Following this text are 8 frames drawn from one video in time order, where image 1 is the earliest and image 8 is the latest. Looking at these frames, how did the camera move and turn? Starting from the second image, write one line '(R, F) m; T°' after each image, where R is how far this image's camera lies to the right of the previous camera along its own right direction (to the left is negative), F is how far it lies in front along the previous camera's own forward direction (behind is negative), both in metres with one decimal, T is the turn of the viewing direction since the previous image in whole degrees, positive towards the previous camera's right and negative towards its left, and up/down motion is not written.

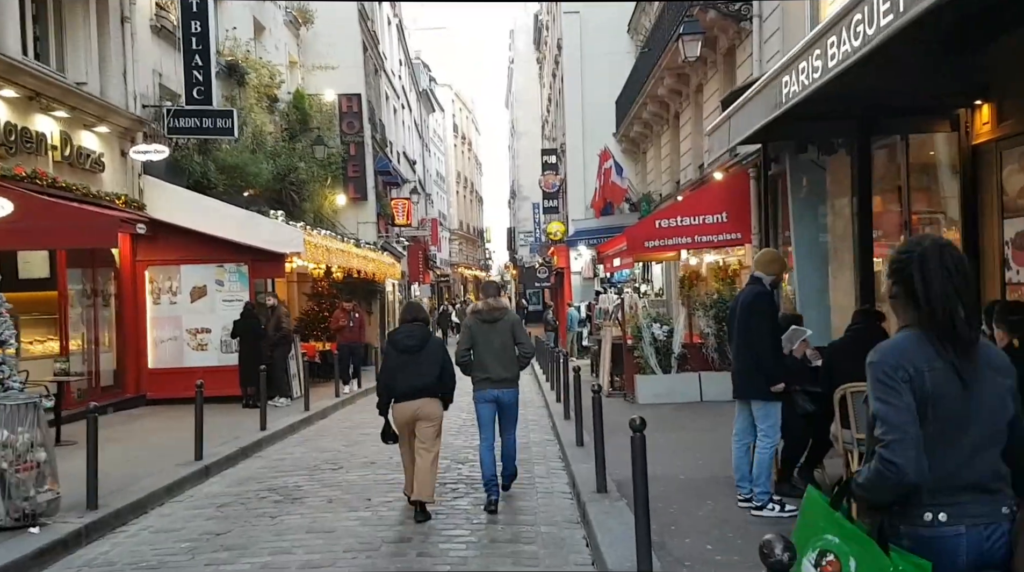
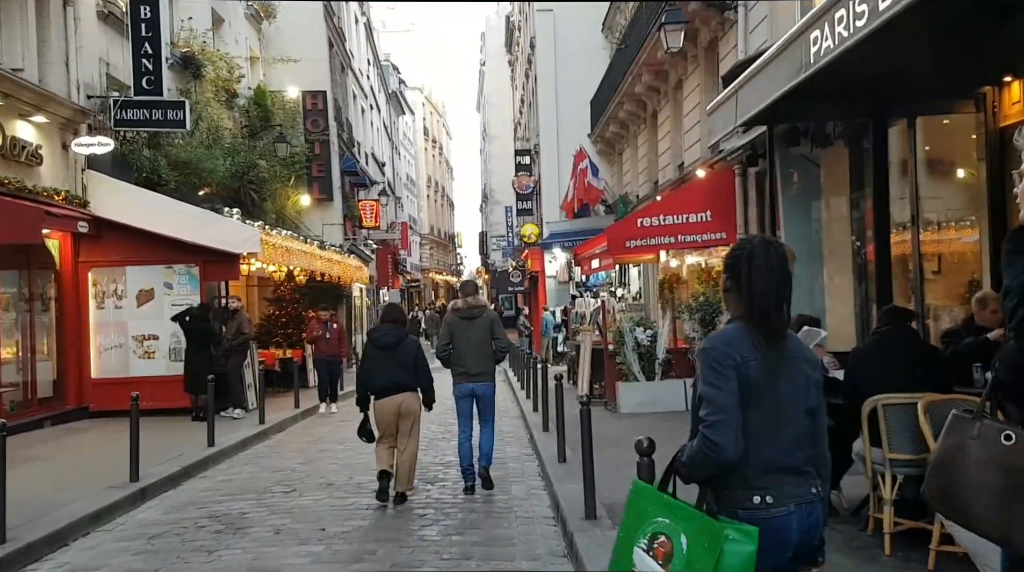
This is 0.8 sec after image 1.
(0.0, +1.0) m; +2°
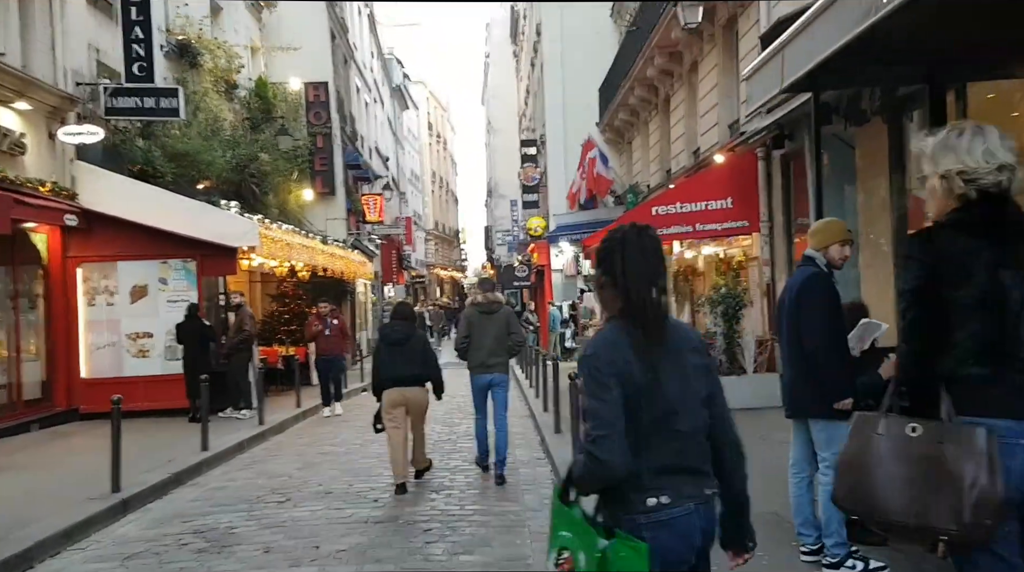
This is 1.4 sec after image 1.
(-0.1, +0.7) m; 0°
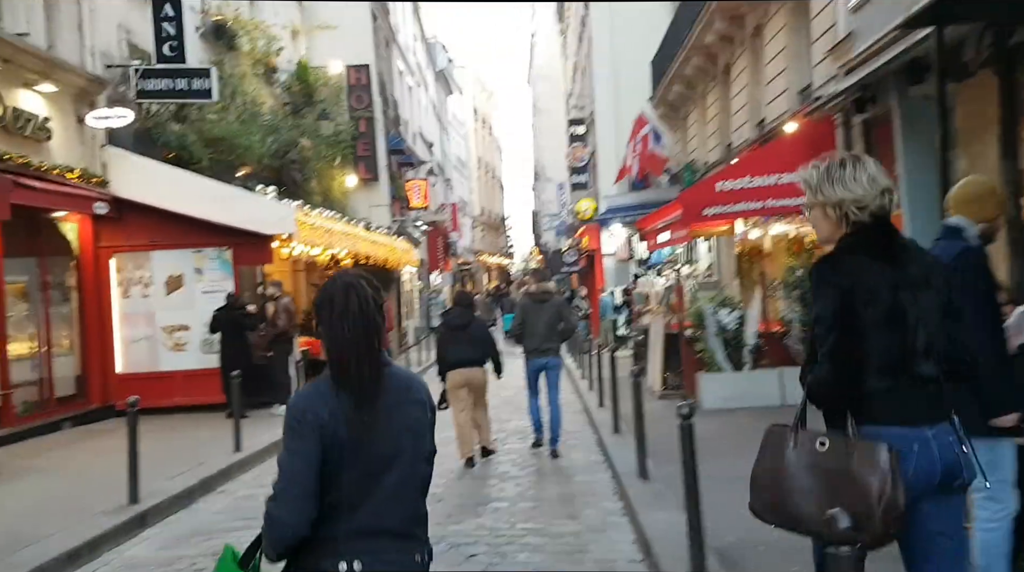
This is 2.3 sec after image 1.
(-0.1, +0.9) m; -3°
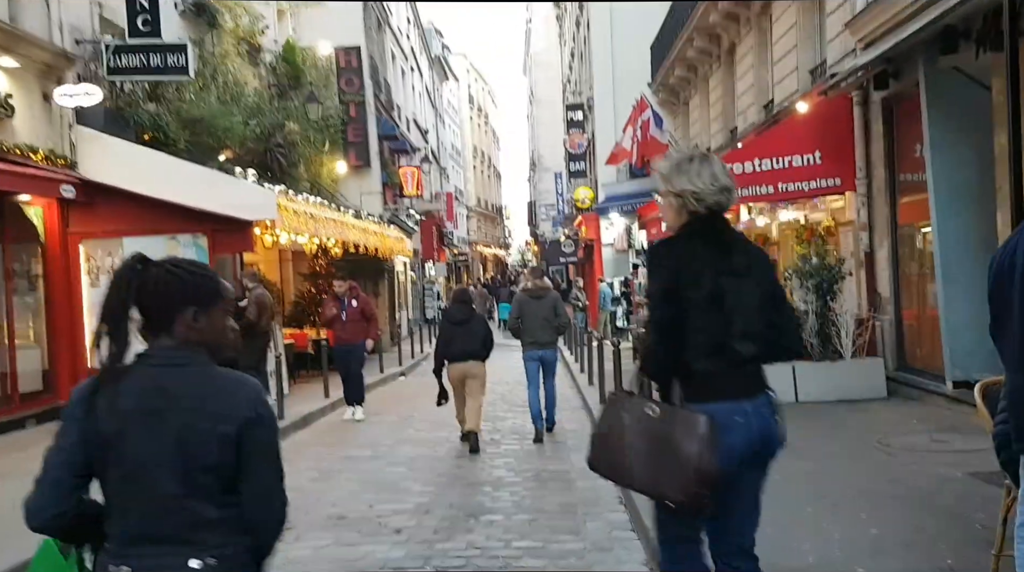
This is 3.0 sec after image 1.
(0.0, +0.8) m; 0°
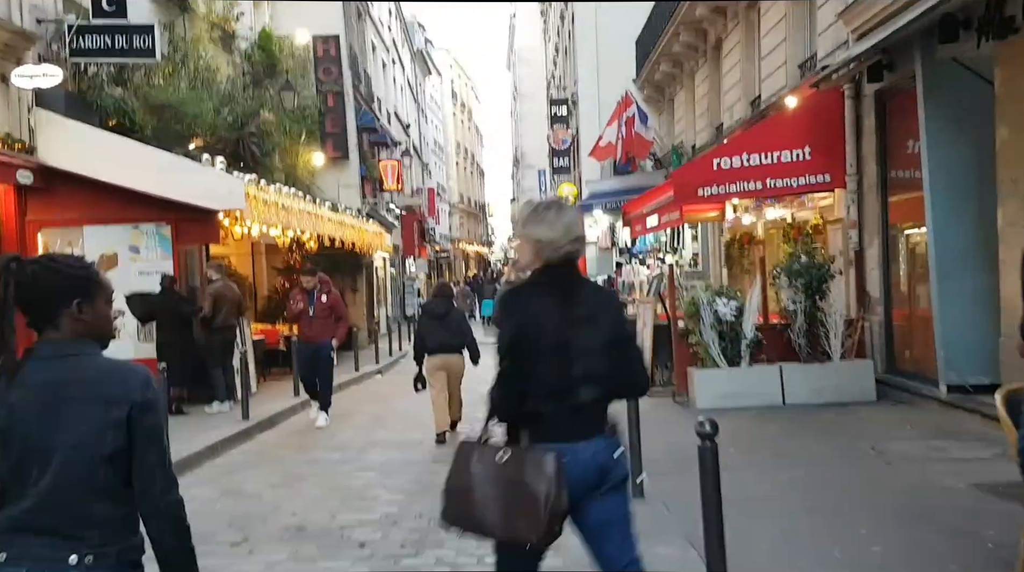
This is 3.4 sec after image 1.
(+0.1, +0.5) m; +1°
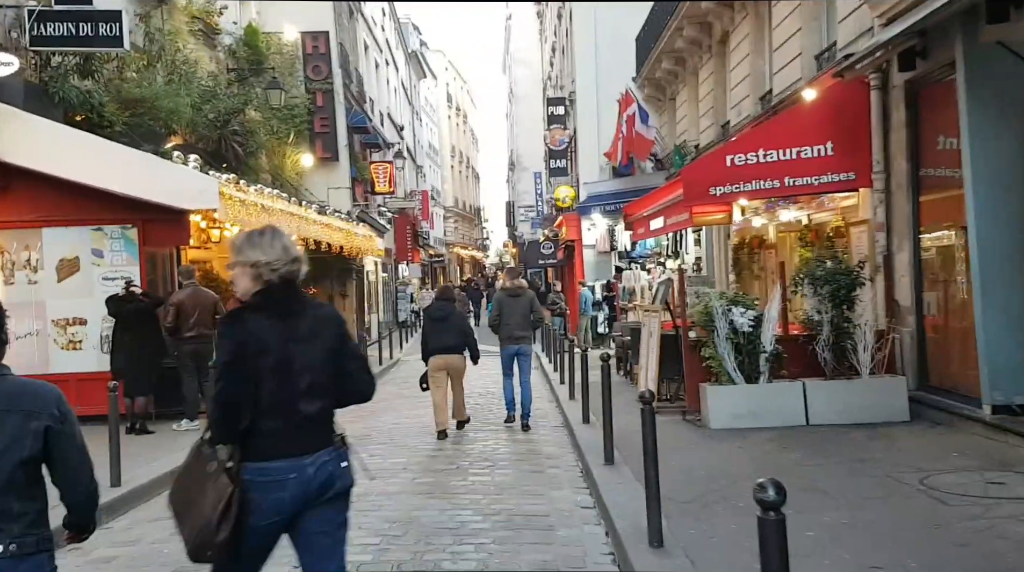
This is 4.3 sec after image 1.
(0.0, +0.9) m; 0°
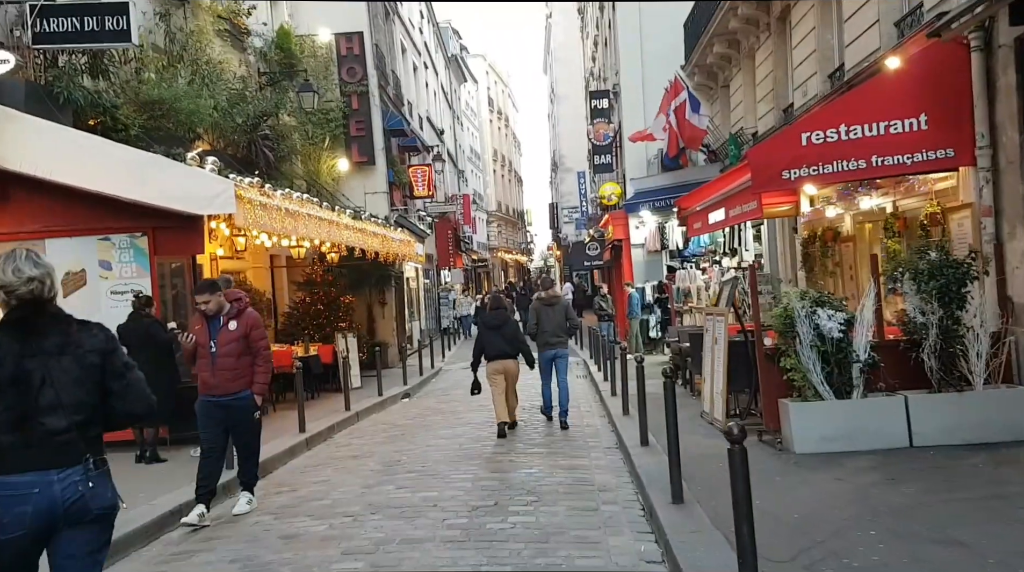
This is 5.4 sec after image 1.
(0.0, +1.2) m; -3°
